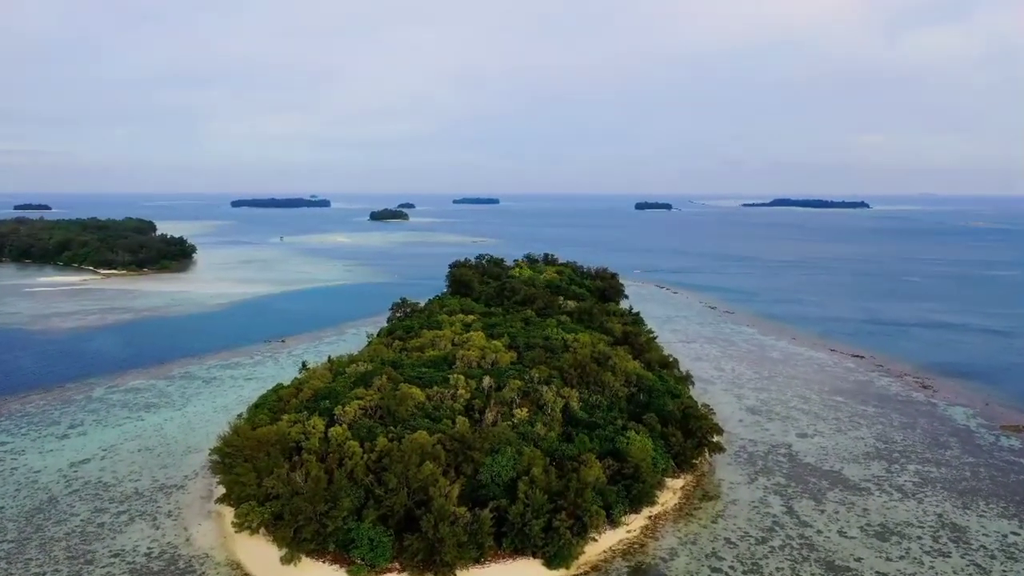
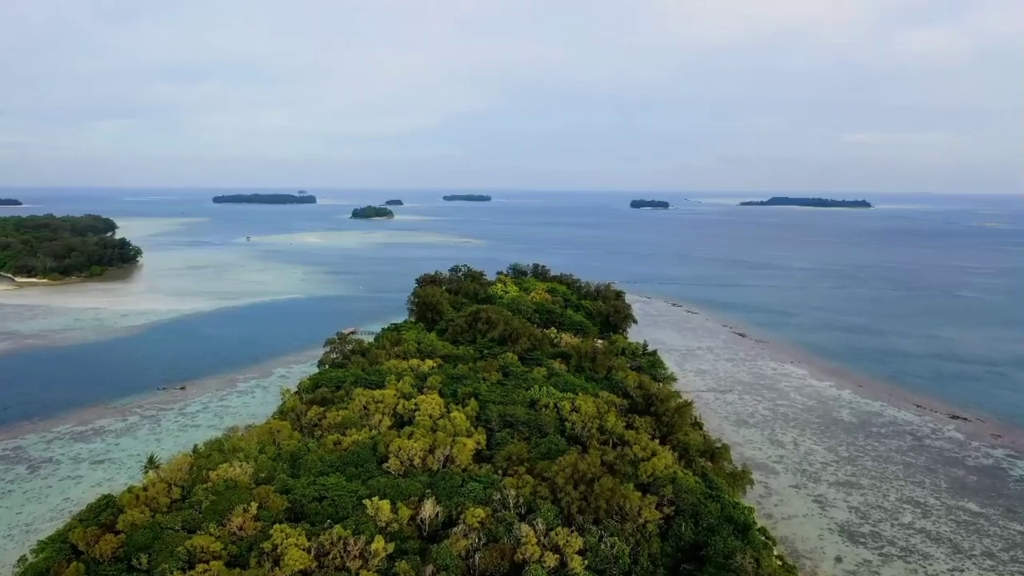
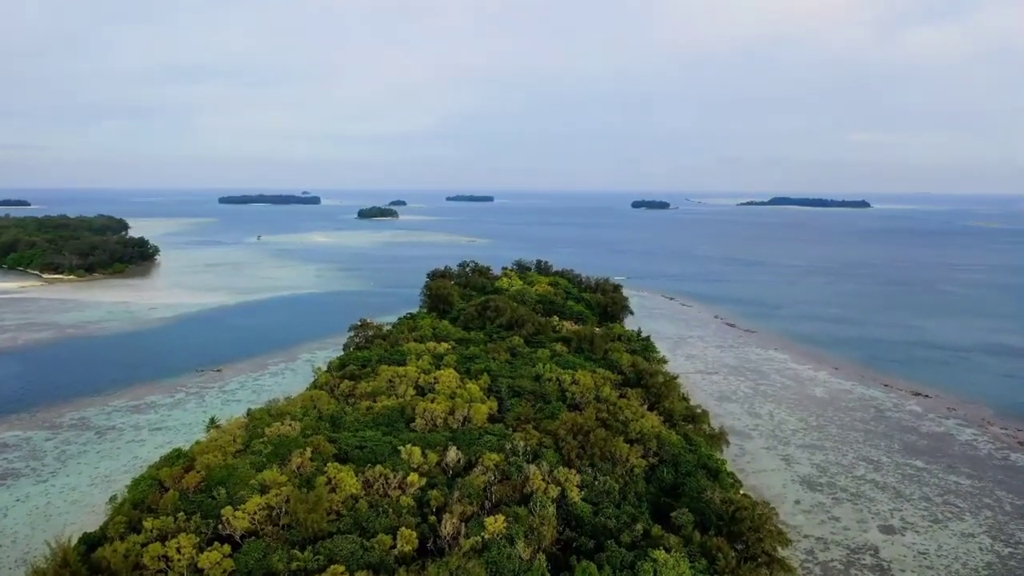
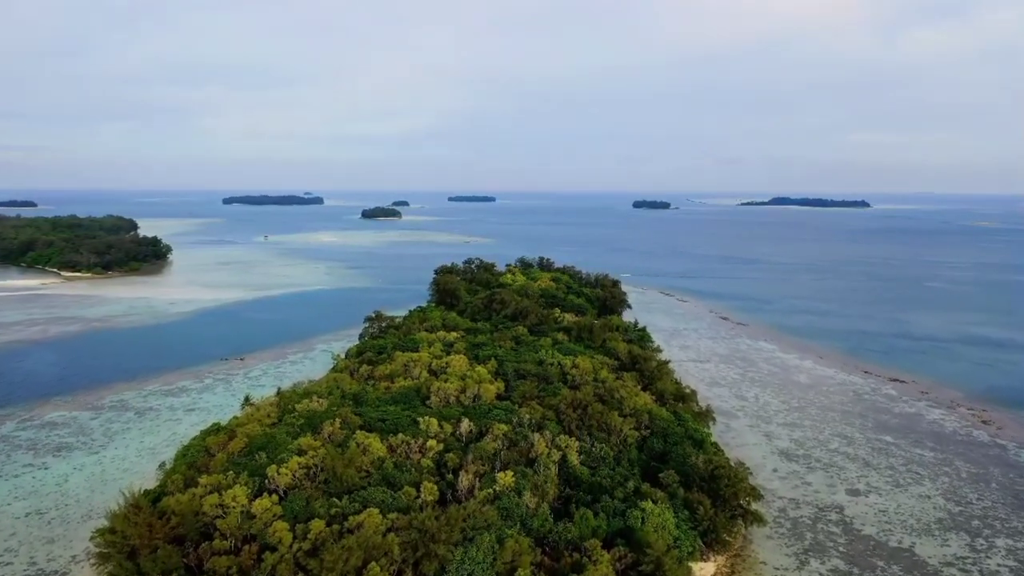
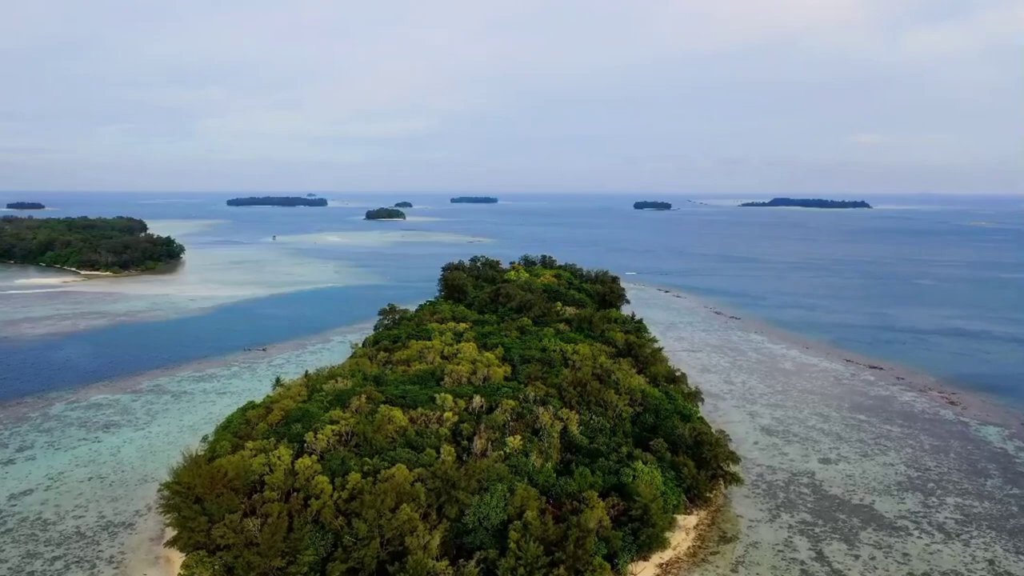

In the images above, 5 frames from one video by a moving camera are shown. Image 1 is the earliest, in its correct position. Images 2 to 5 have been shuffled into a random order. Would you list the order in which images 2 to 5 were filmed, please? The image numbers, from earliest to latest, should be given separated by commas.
5, 4, 3, 2
